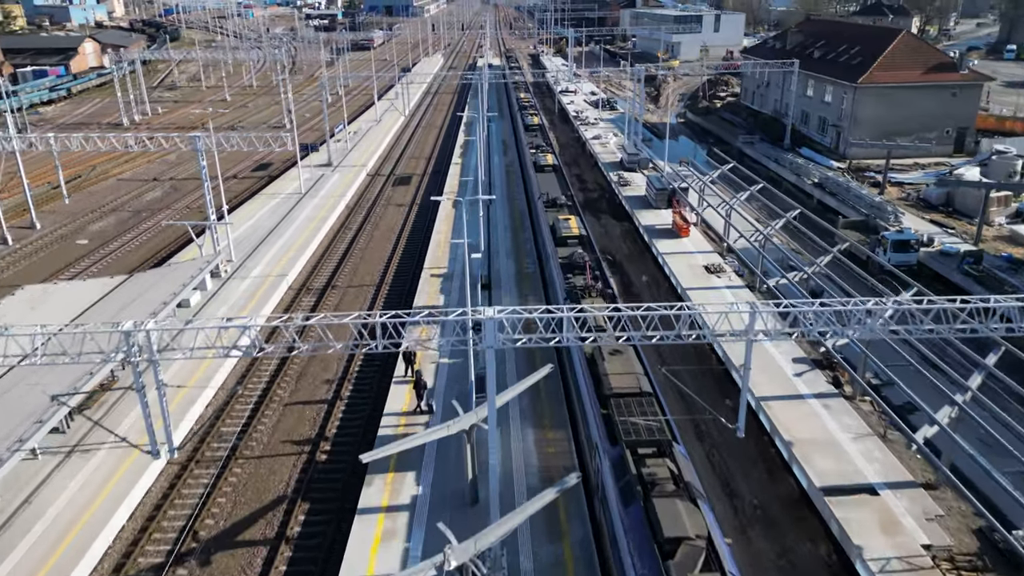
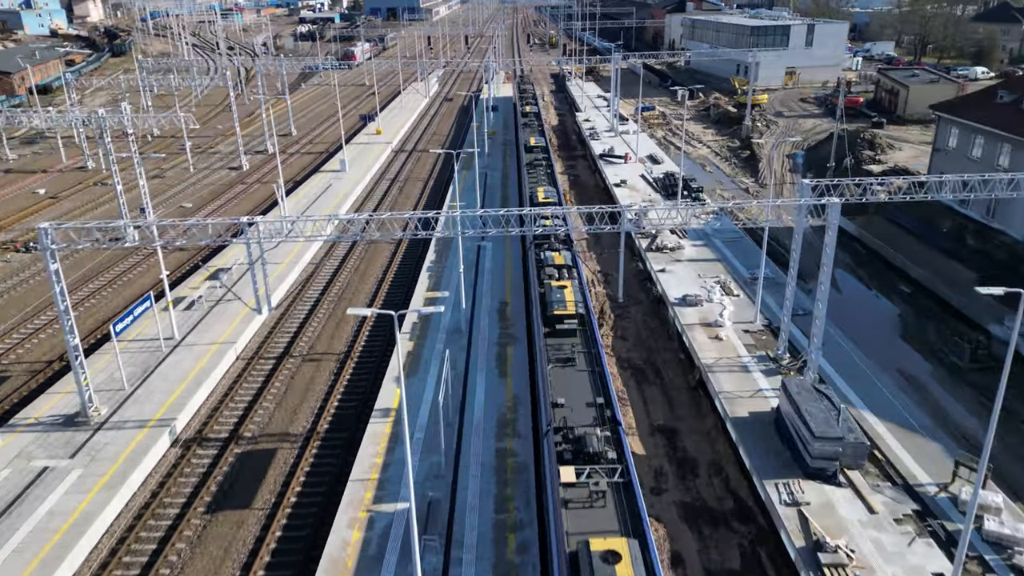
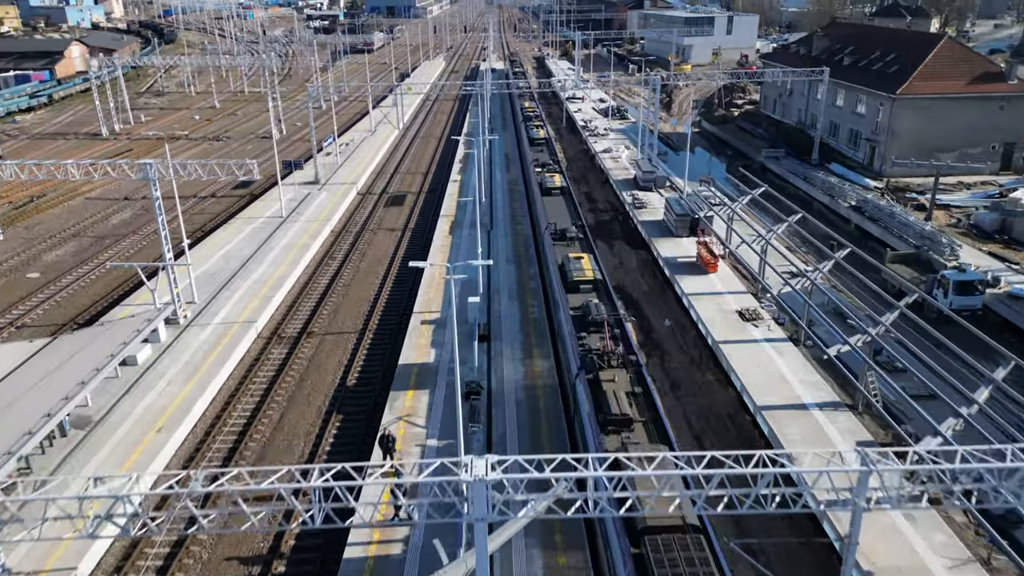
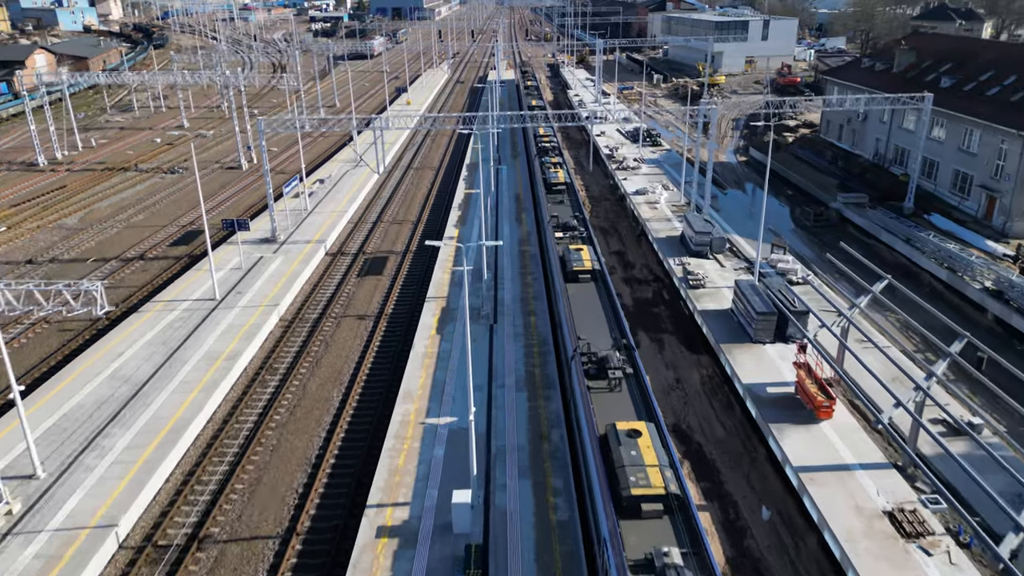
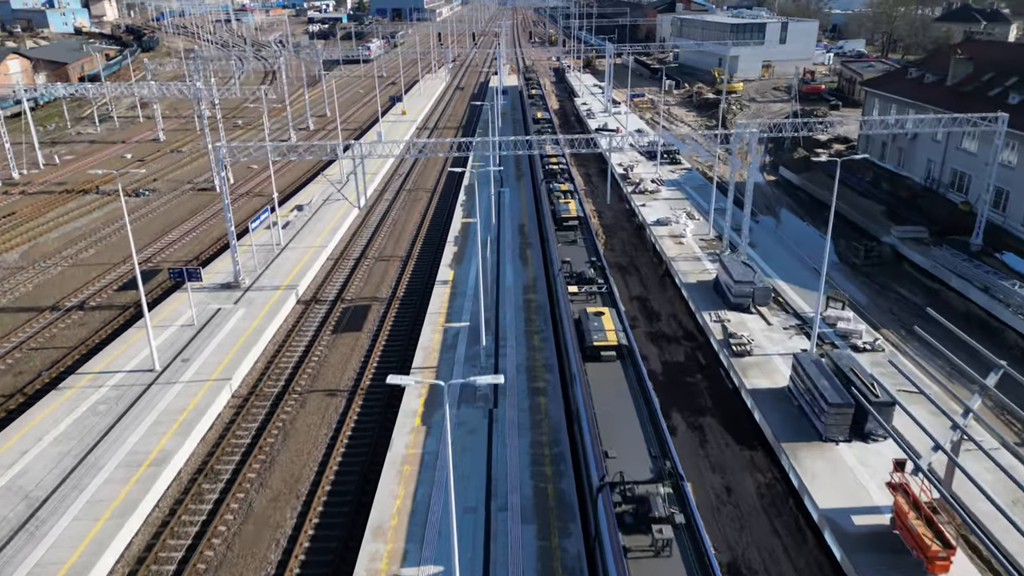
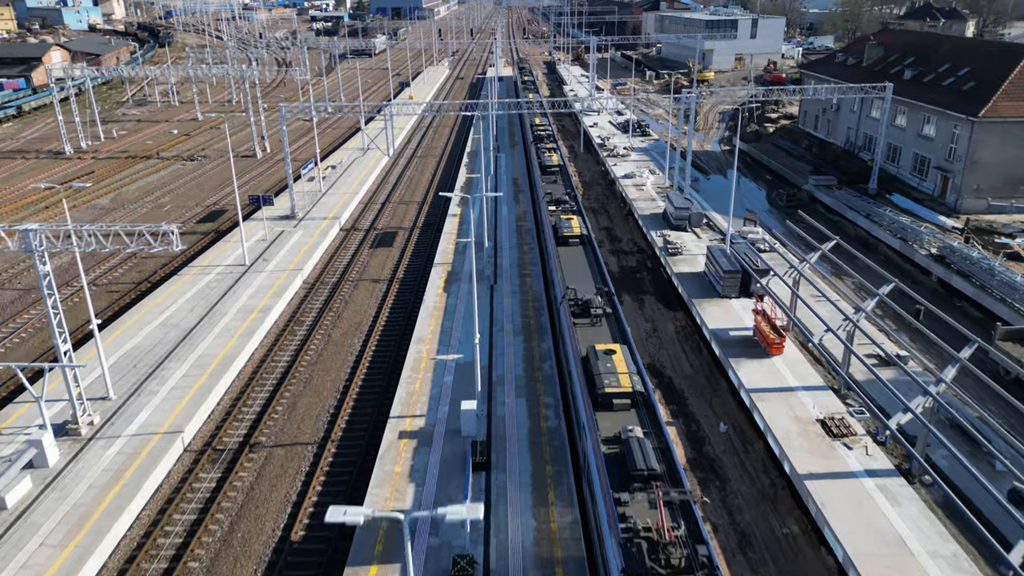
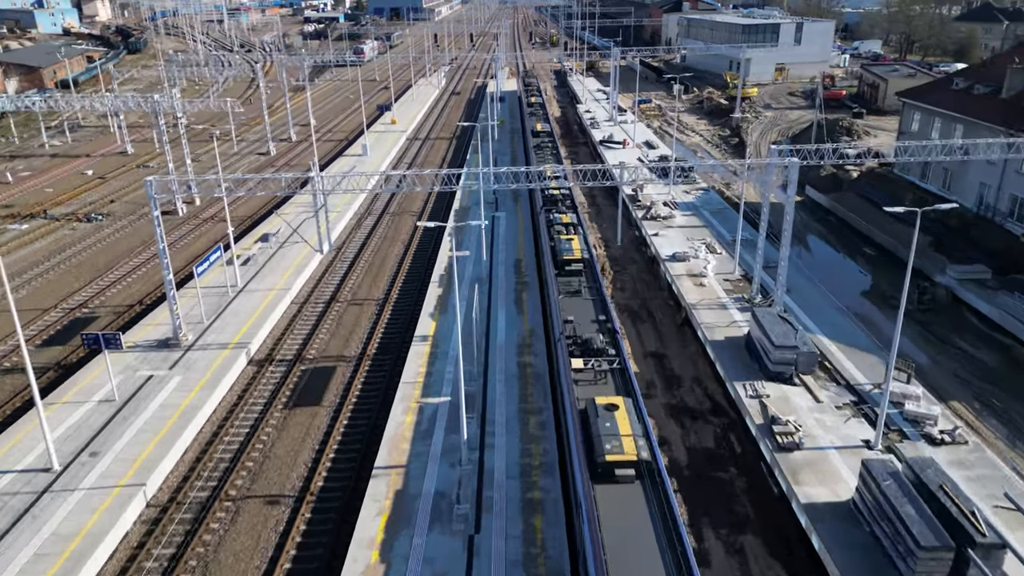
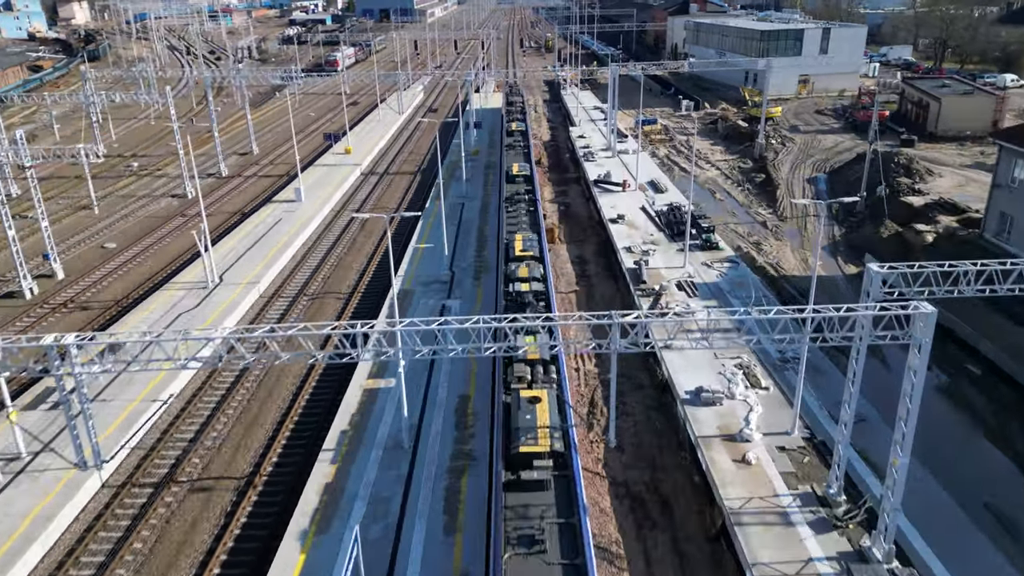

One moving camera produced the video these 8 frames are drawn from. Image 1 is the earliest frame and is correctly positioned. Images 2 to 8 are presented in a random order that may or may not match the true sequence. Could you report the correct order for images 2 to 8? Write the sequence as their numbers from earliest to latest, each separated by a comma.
3, 6, 4, 5, 7, 2, 8
